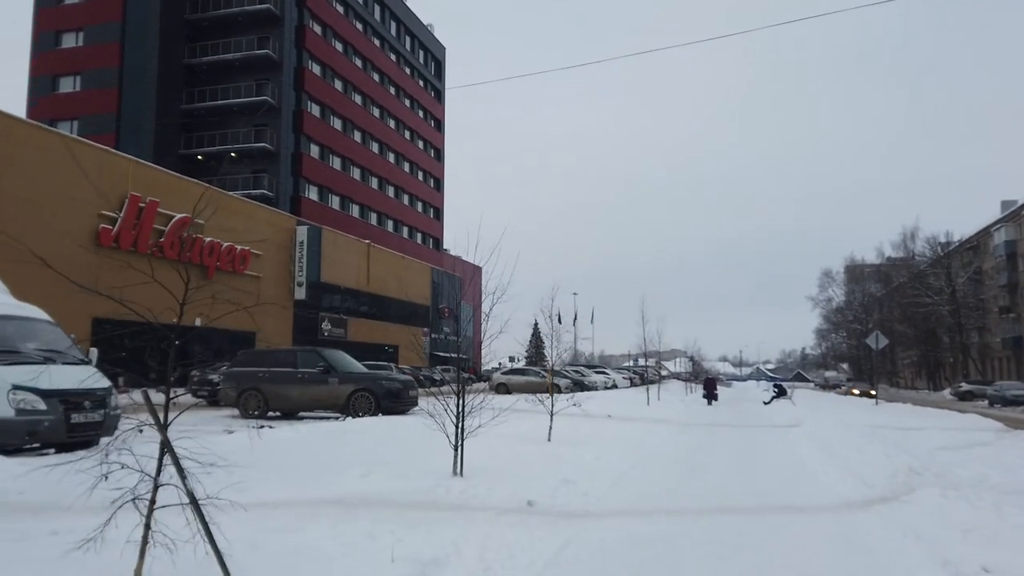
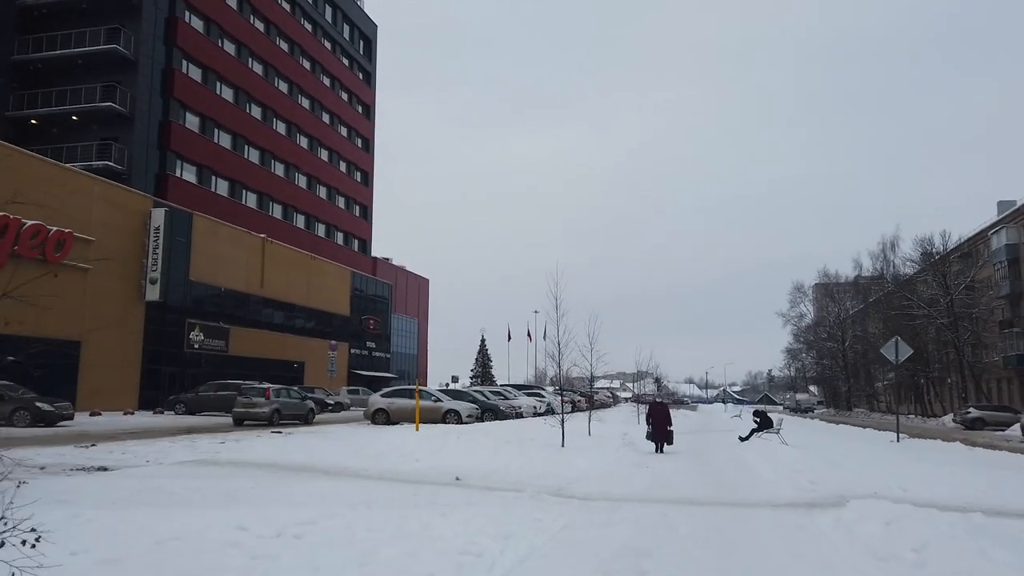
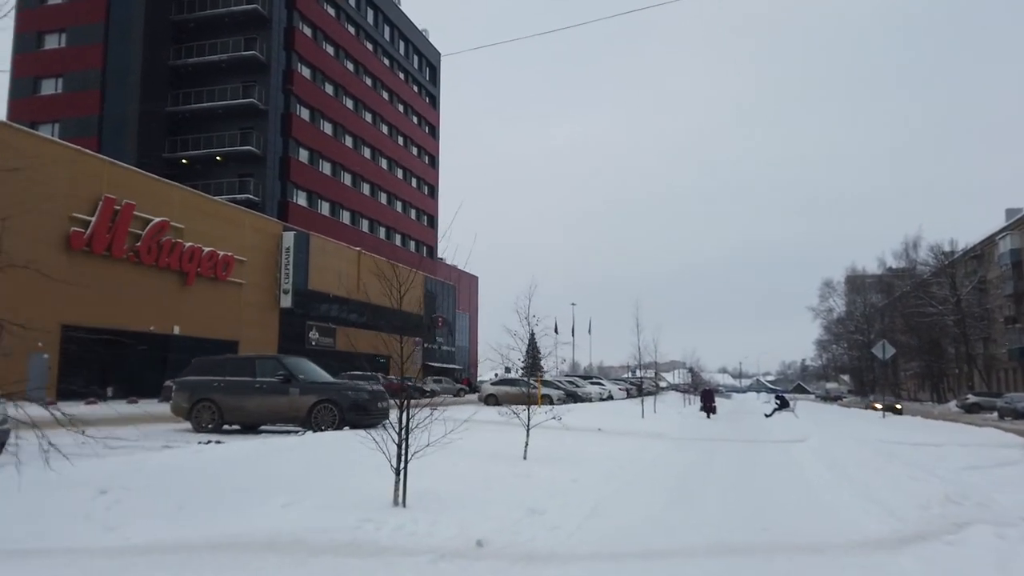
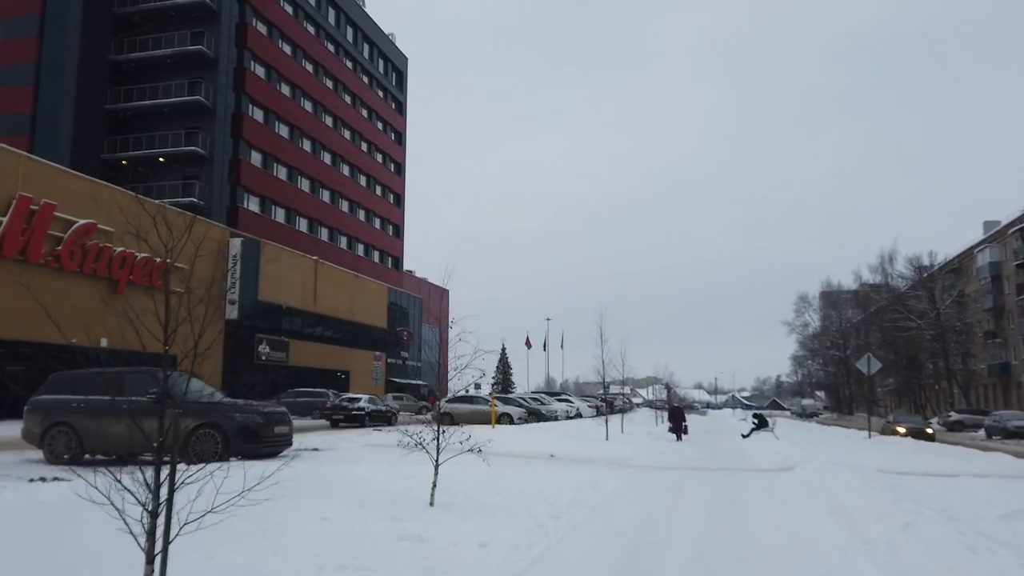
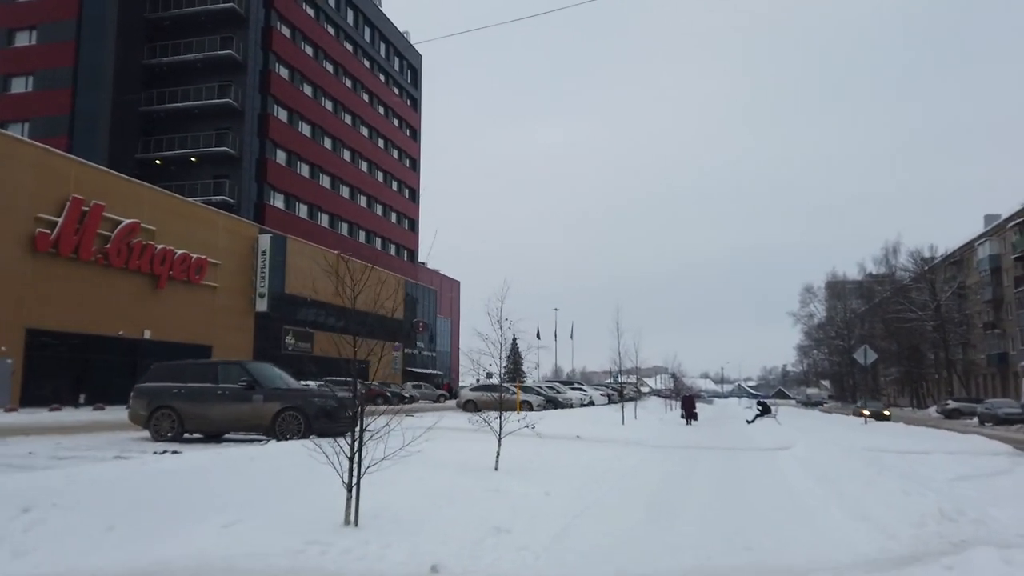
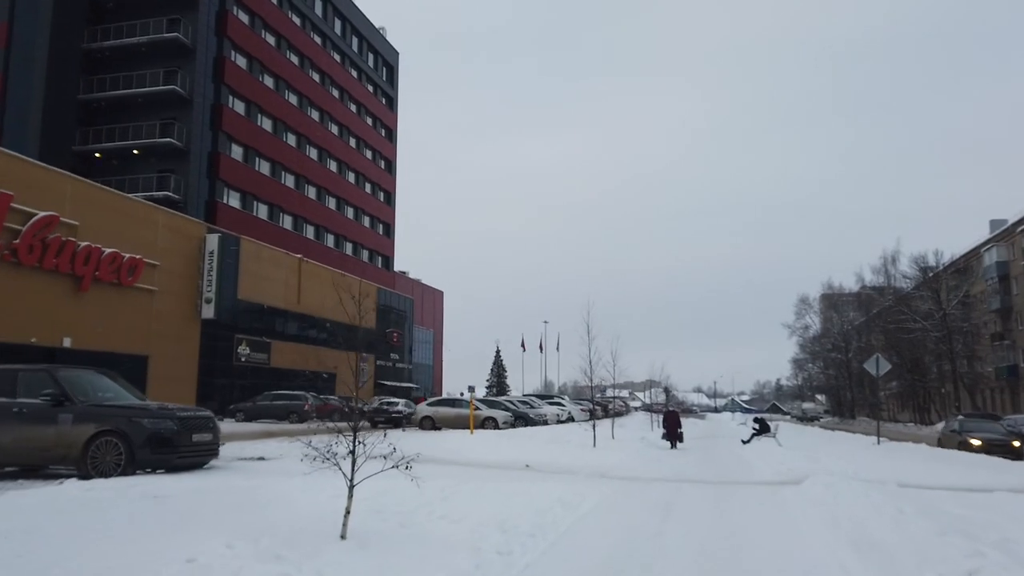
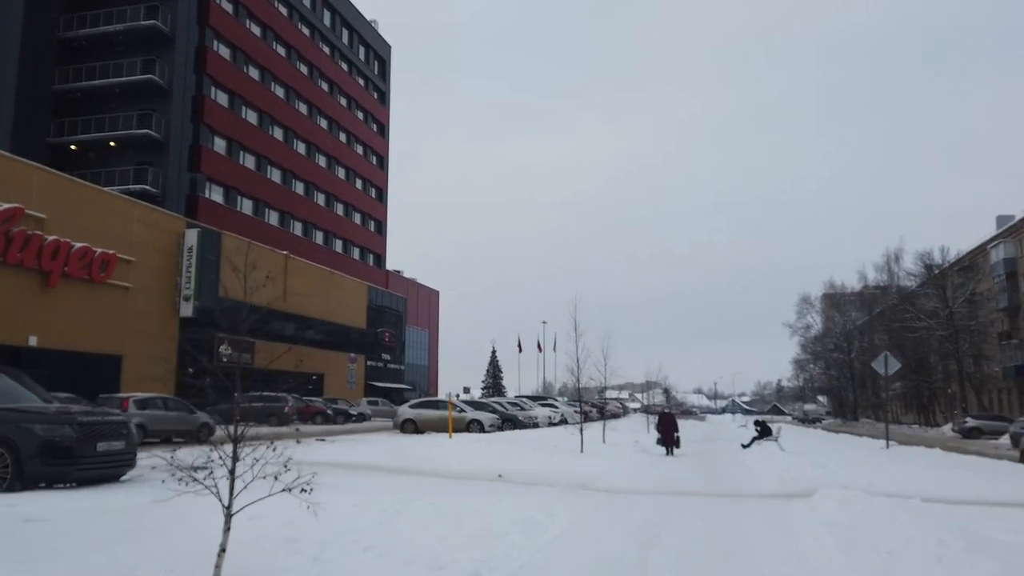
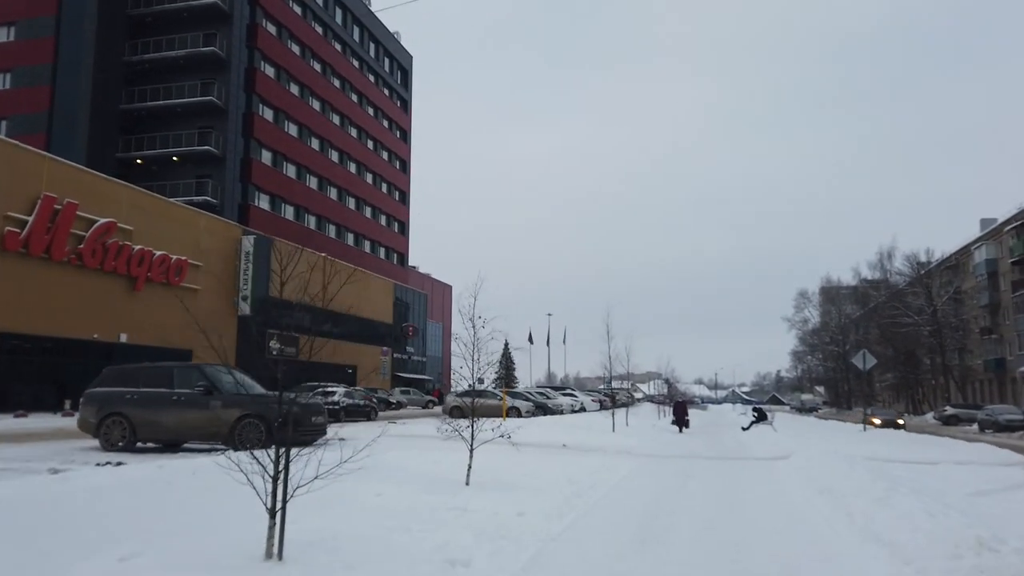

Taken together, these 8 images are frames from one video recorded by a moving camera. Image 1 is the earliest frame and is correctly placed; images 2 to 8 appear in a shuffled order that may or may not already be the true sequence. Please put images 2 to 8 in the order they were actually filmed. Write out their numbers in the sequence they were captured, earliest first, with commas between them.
3, 5, 8, 4, 6, 7, 2
